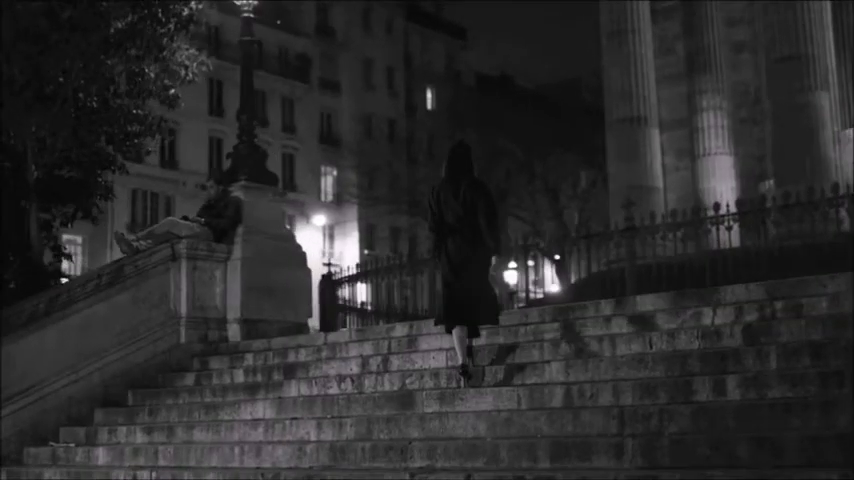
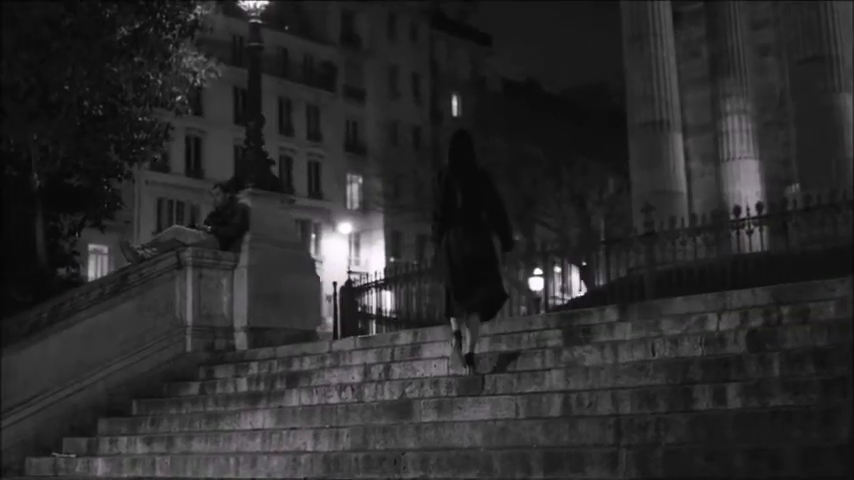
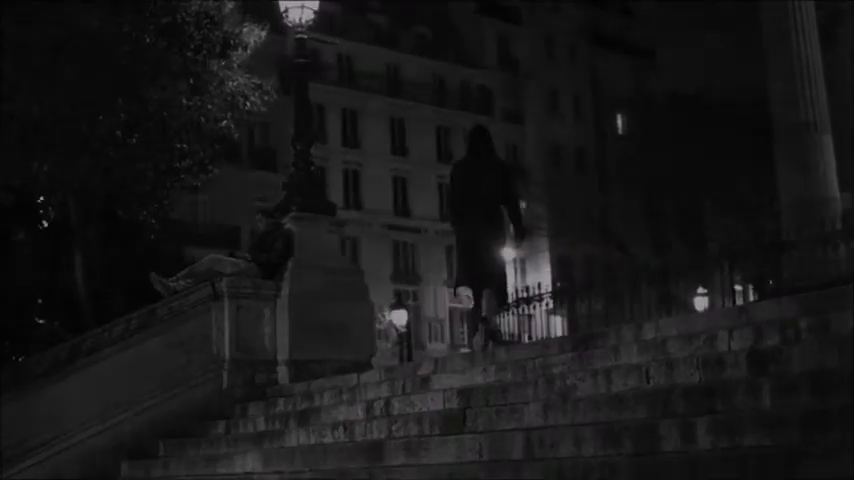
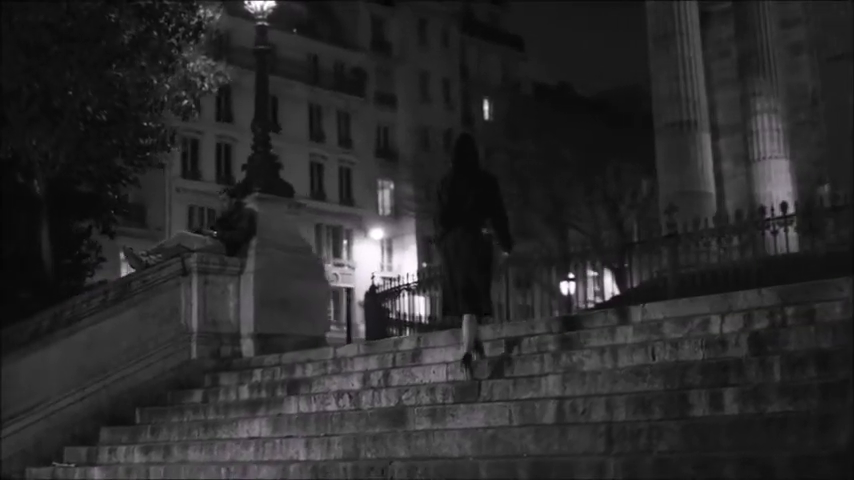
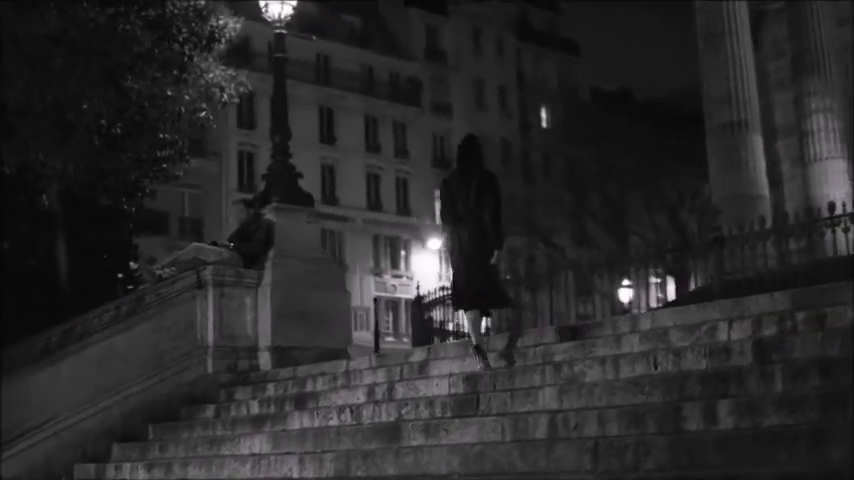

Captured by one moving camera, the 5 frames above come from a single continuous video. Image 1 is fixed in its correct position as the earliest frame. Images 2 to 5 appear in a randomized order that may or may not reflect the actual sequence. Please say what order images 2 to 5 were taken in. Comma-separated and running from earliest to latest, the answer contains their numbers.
2, 4, 5, 3
